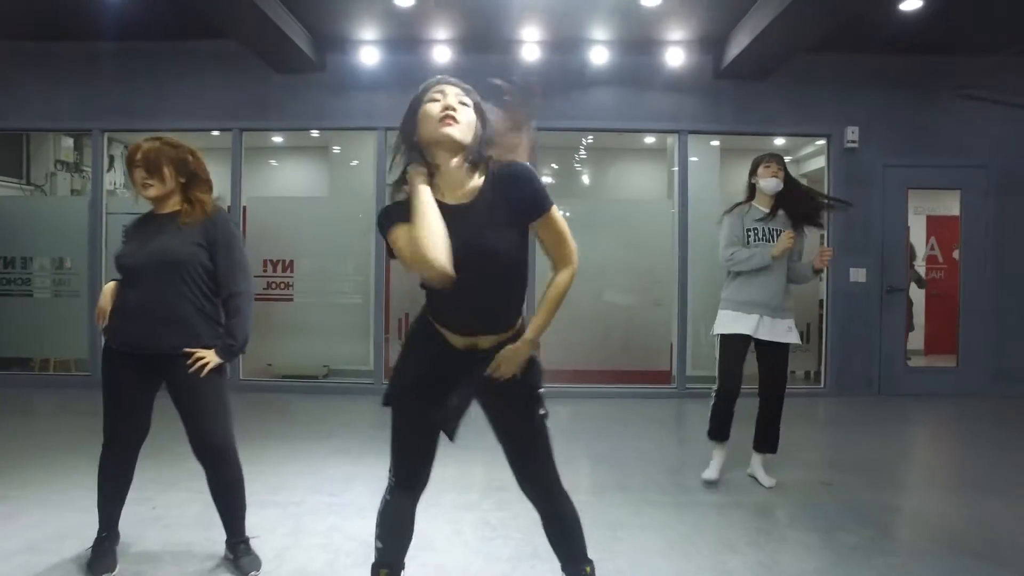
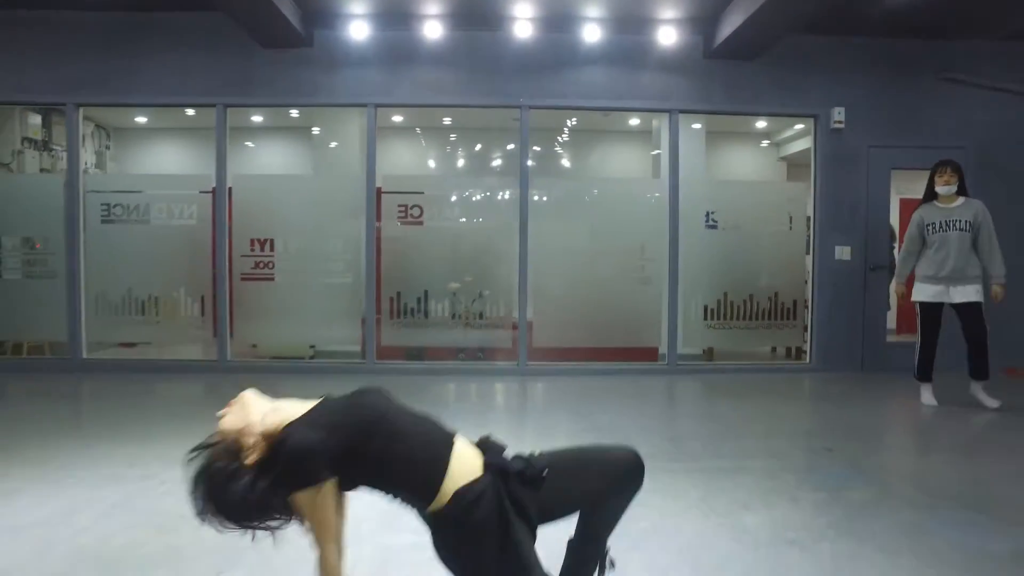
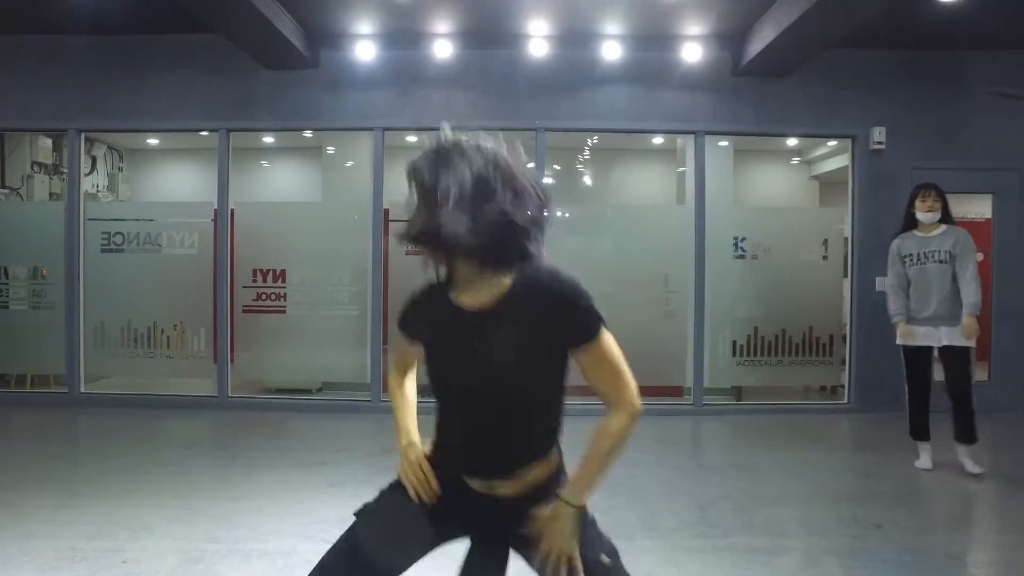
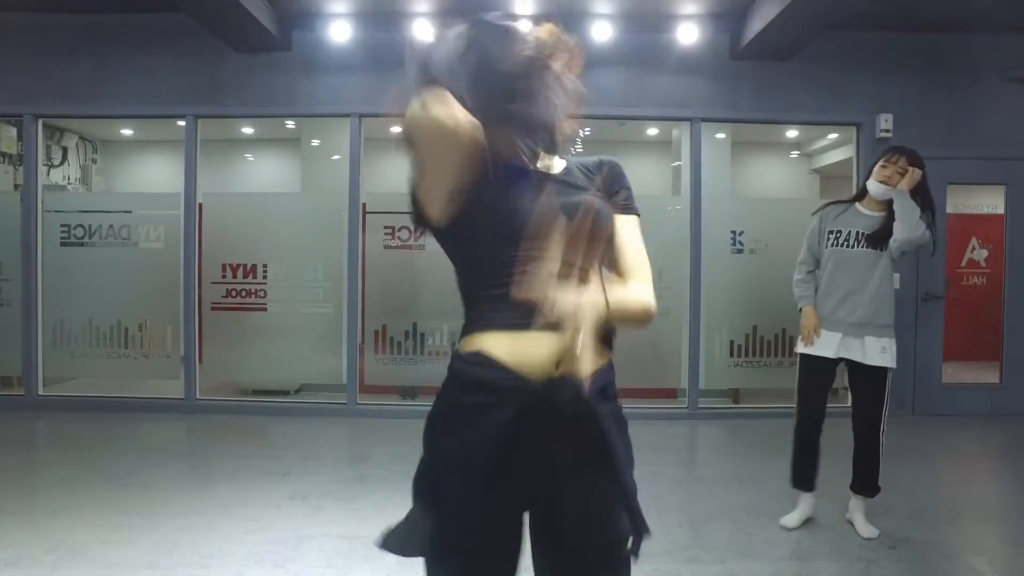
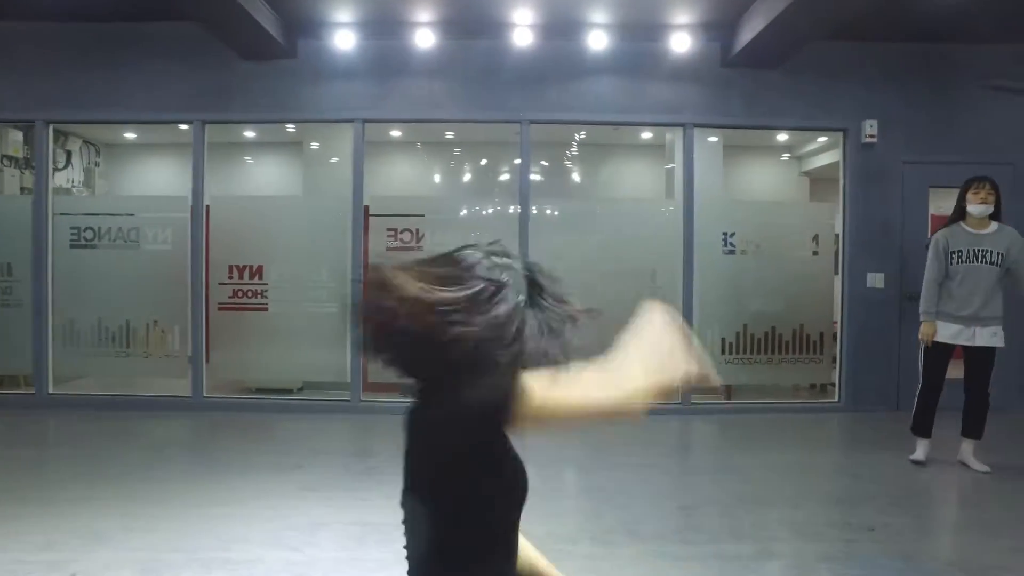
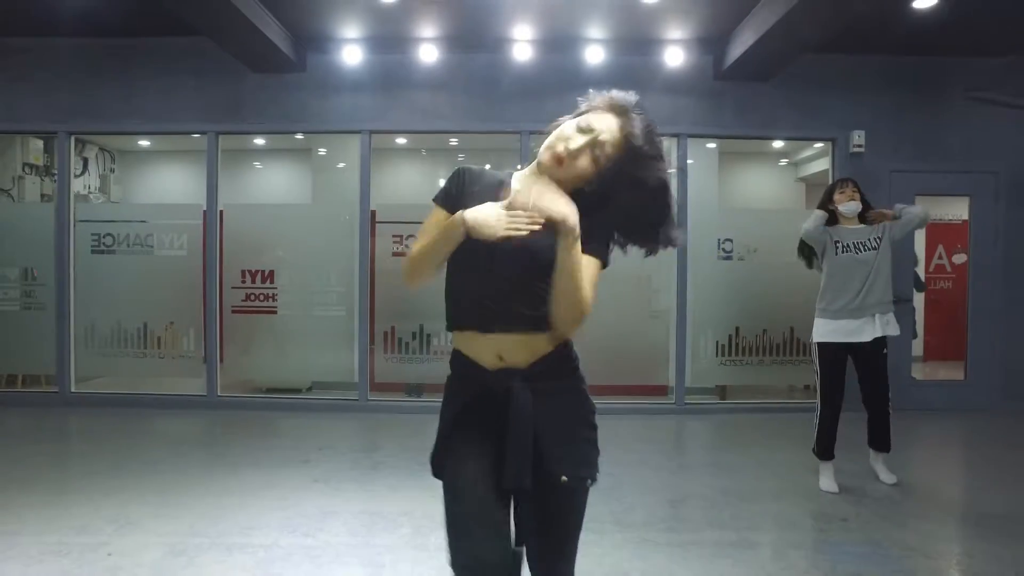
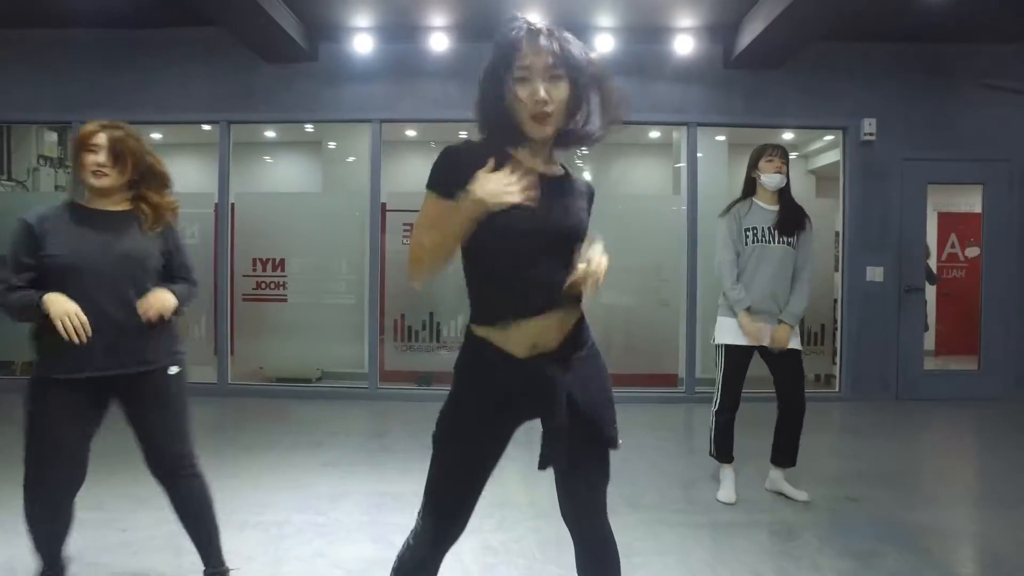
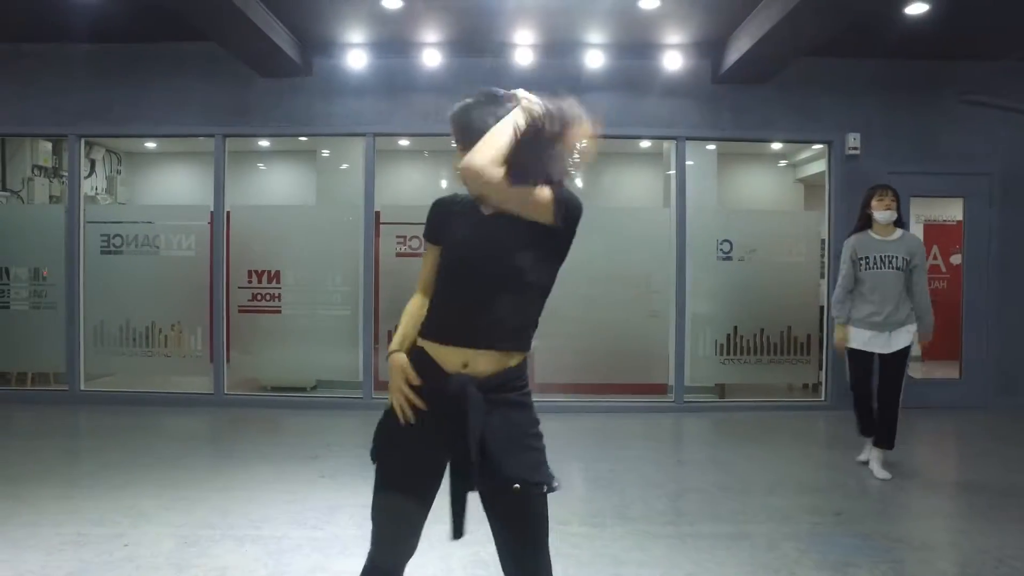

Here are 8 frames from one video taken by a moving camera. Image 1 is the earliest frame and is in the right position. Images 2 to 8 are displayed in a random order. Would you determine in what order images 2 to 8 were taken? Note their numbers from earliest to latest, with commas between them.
7, 4, 6, 8, 3, 5, 2
